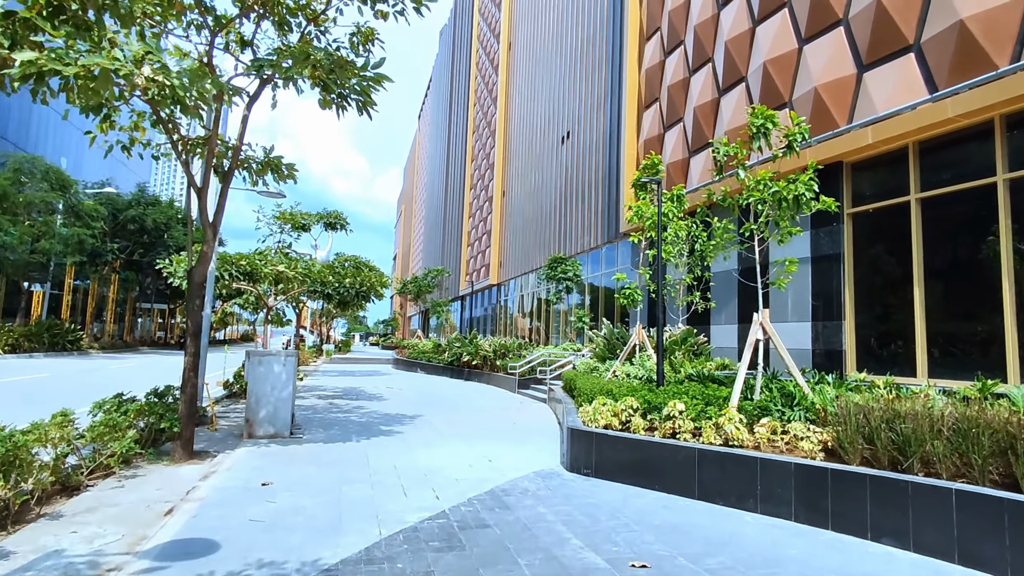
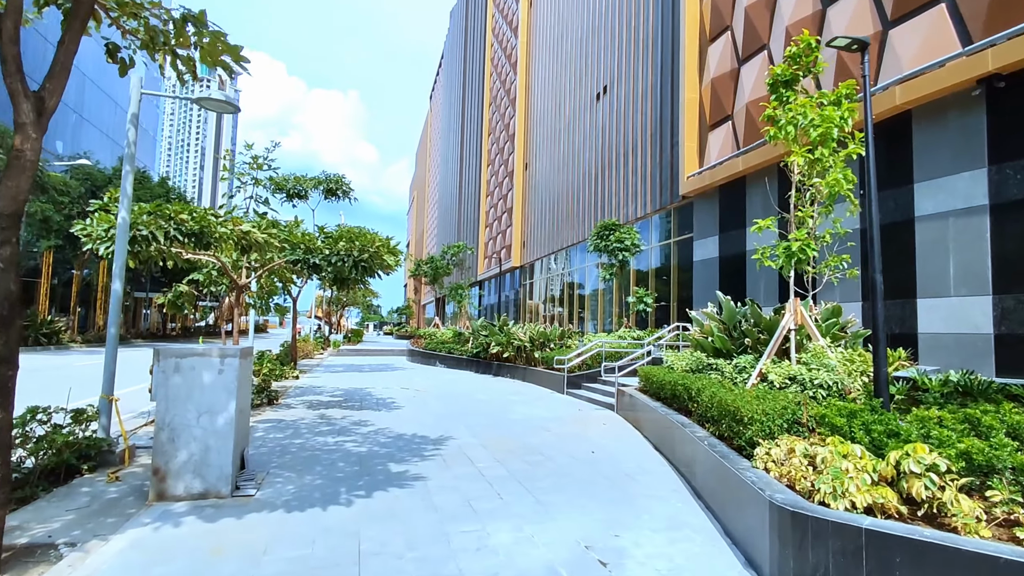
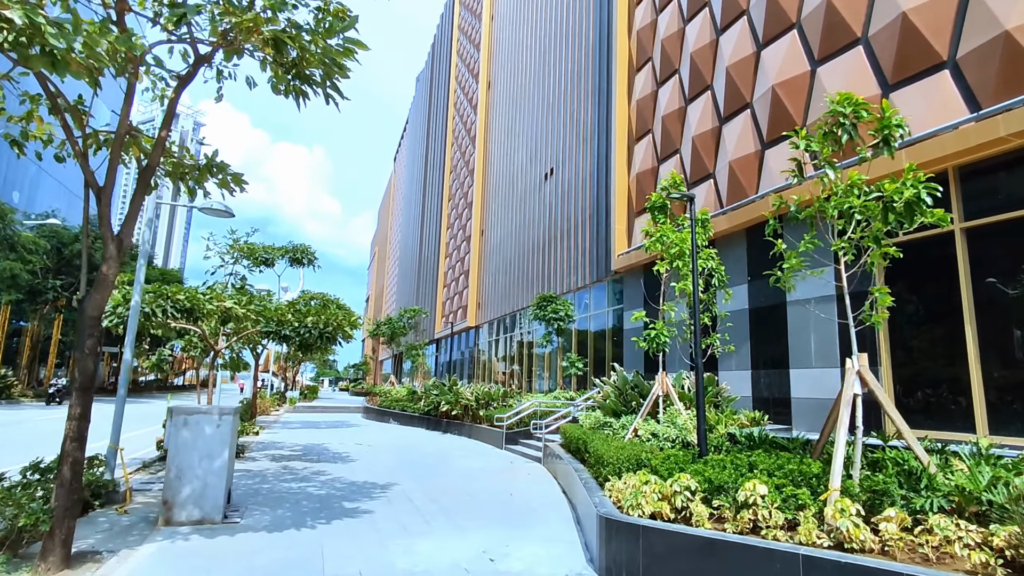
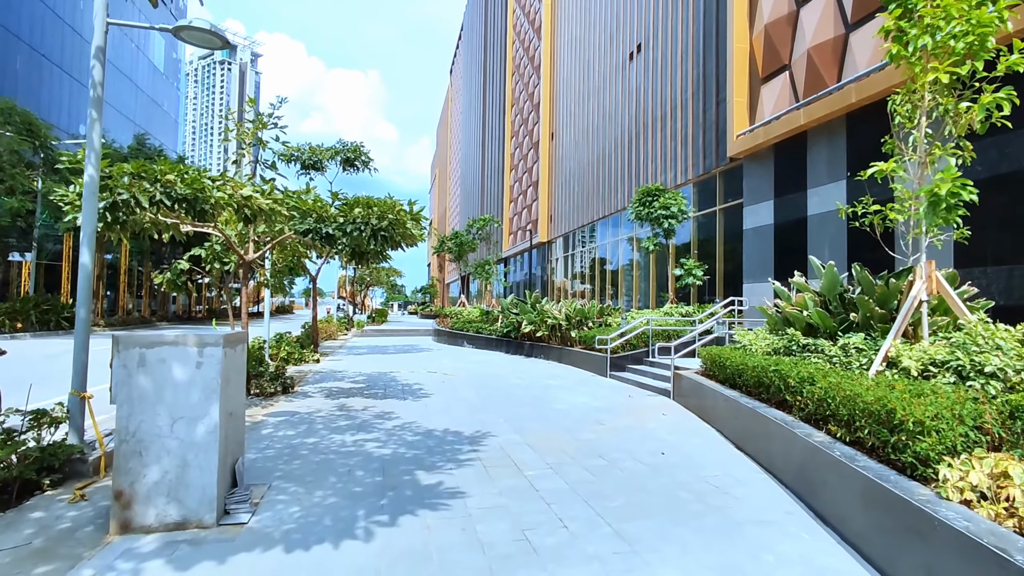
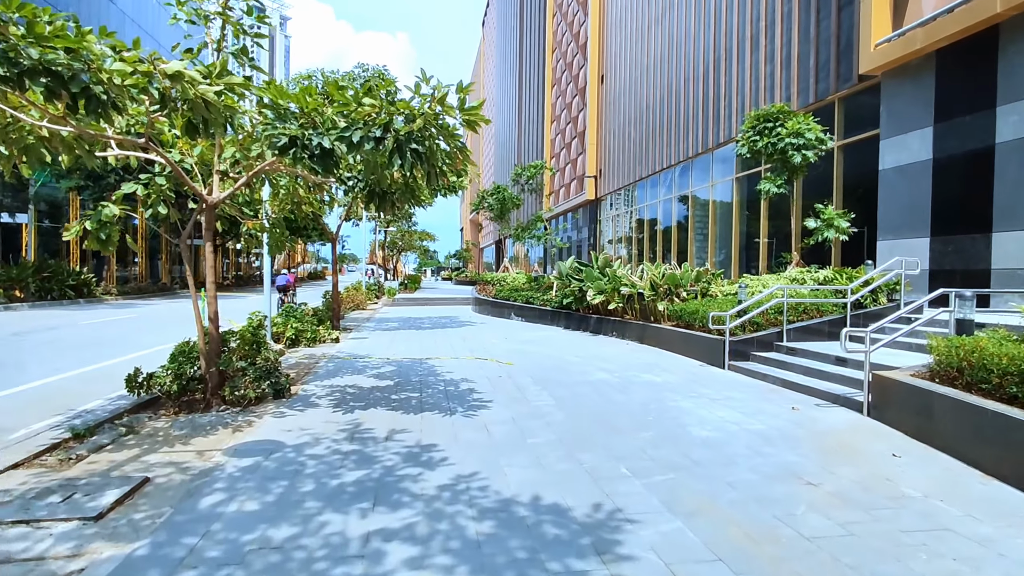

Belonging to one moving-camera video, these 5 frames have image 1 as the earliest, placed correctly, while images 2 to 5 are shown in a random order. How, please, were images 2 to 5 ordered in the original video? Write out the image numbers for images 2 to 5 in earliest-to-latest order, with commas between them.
3, 2, 4, 5
